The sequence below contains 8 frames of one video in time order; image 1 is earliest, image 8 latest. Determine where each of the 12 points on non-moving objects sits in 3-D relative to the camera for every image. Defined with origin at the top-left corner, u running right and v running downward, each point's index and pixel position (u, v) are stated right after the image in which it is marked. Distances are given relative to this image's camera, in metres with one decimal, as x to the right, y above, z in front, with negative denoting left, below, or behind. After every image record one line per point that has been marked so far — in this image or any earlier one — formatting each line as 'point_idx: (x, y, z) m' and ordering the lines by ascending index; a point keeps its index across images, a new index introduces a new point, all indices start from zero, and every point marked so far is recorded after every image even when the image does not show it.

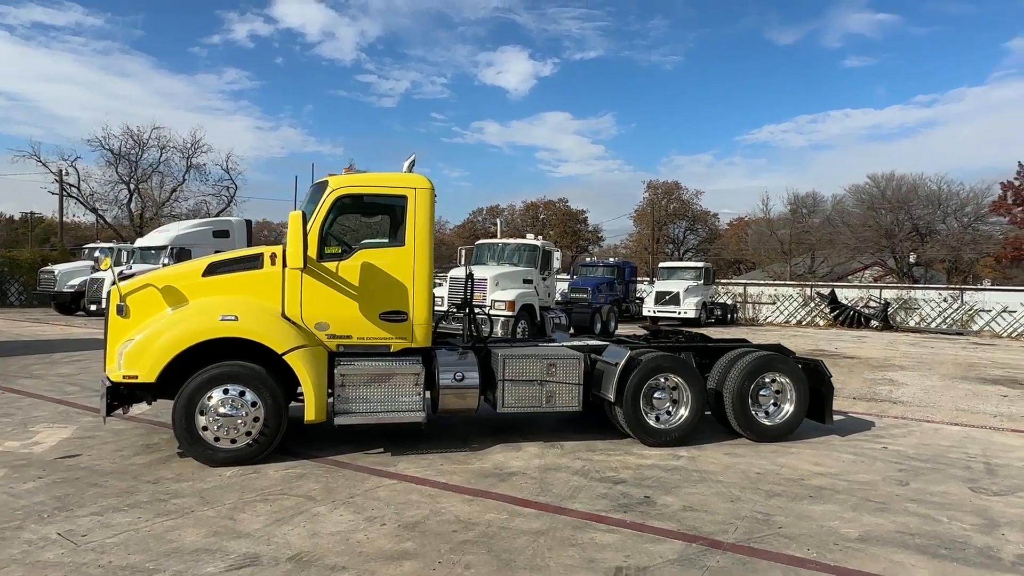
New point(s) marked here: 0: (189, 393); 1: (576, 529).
0: (-2.7, -0.9, +5.6) m
1: (+0.4, -1.6, +4.4) m
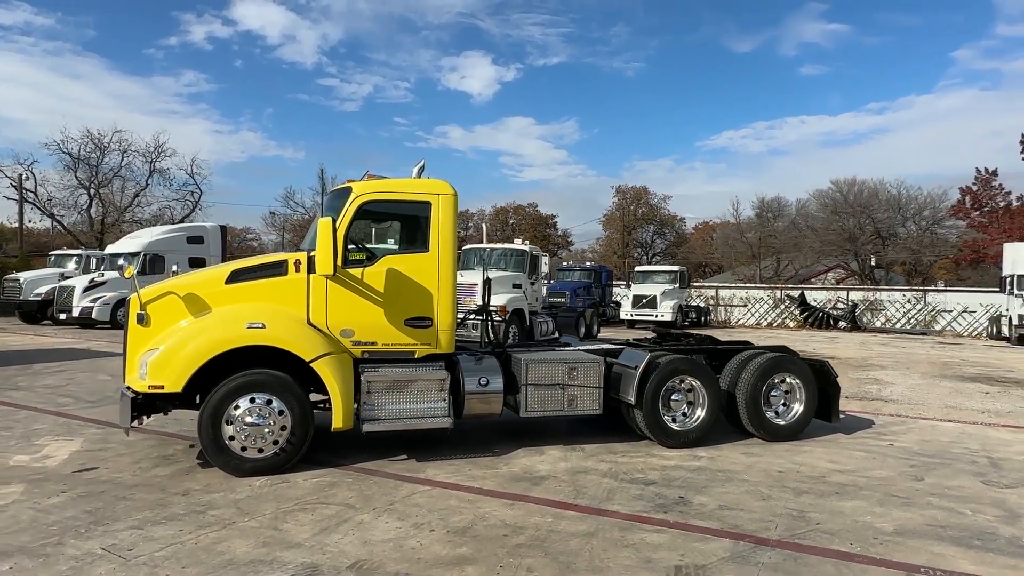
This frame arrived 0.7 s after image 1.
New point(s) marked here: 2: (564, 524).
0: (-2.4, -0.9, +5.5) m
1: (+0.7, -1.6, +4.5) m
2: (+0.4, -1.6, +4.6) m
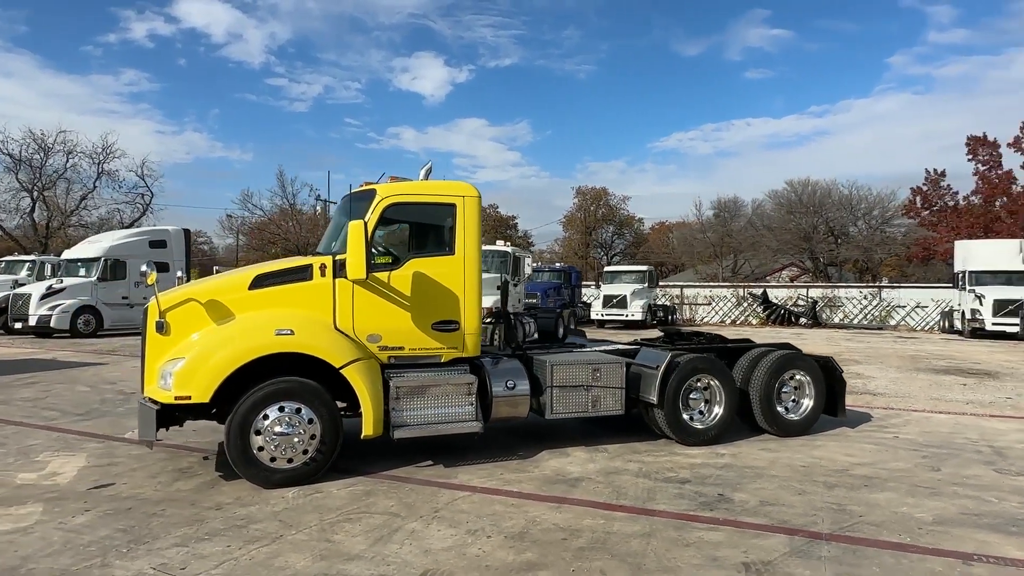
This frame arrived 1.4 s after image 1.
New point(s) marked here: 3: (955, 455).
0: (-2.1, -1.0, +5.4) m
1: (+1.1, -1.6, +4.5) m
2: (+0.7, -1.6, +4.6) m
3: (+4.3, -1.6, +6.6) m
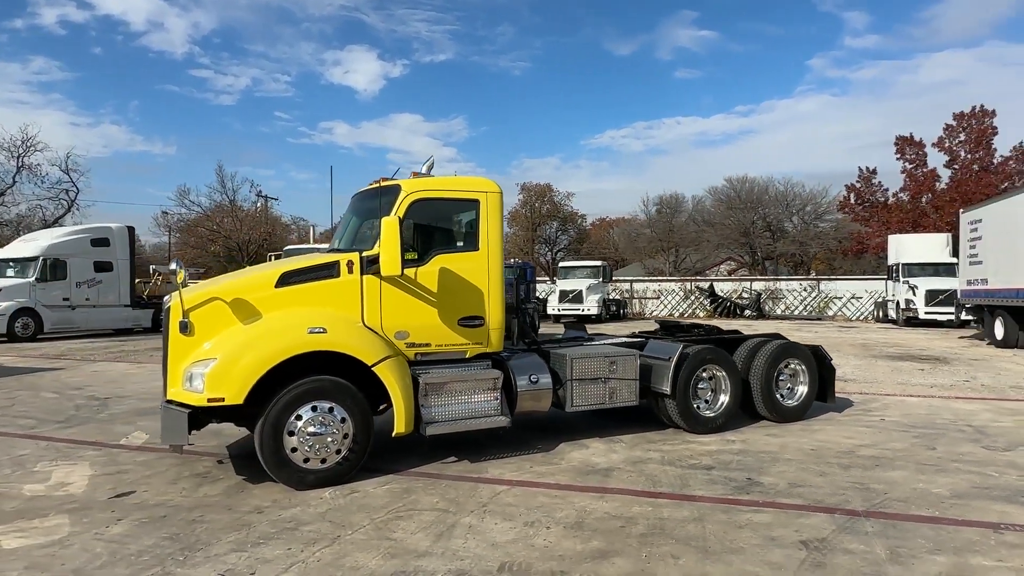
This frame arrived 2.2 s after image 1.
0: (-1.8, -0.9, +5.2) m
1: (+1.5, -1.6, +4.7) m
2: (+1.1, -1.6, +4.8) m
3: (+4.5, -1.5, +7.1) m
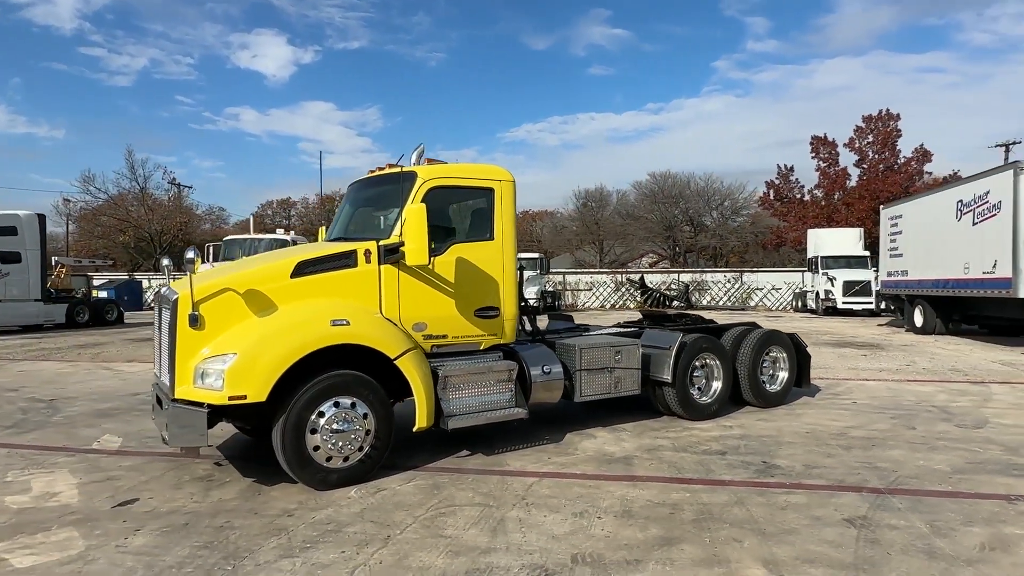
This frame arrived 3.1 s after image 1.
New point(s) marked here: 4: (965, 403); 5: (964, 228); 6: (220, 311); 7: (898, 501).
0: (-1.5, -0.9, +5.0) m
1: (+1.8, -1.5, +4.9) m
2: (+1.4, -1.5, +4.9) m
3: (+4.5, -1.4, +7.6) m
4: (+5.5, -1.4, +8.3) m
5: (+9.7, +1.3, +14.6) m
6: (-2.1, -0.2, +5.0) m
7: (+2.7, -1.5, +4.7) m
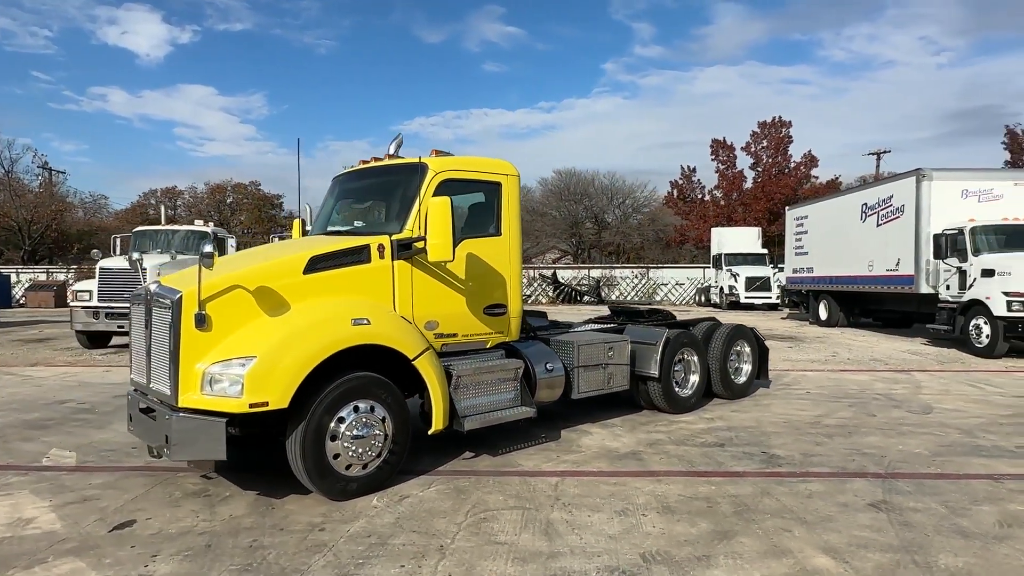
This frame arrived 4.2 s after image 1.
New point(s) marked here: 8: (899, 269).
0: (-1.3, -0.9, +4.6) m
1: (+2.0, -1.5, +5.0) m
2: (+1.6, -1.5, +5.0) m
3: (+4.2, -1.4, +8.2) m
4: (+5.1, -1.3, +9.0) m
5: (+8.3, +1.4, +15.9) m
6: (-1.9, -0.1, +4.6) m
7: (+2.9, -1.5, +5.1) m
8: (+8.3, +0.4, +14.6) m
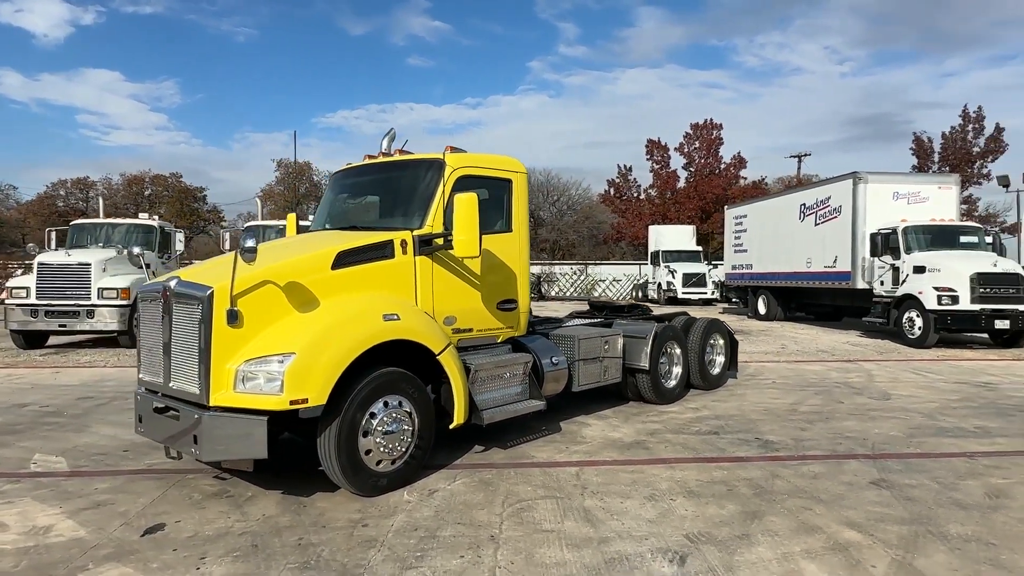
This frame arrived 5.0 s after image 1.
0: (-1.1, -0.8, +4.6) m
1: (+2.2, -1.4, +5.4) m
2: (+1.8, -1.4, +5.3) m
3: (+4.1, -1.3, +8.7) m
4: (+4.9, -1.3, +9.6) m
5: (+7.3, +1.5, +16.9) m
6: (-1.7, -0.1, +4.5) m
7: (+3.1, -1.4, +5.5) m
8: (+7.4, +0.5, +15.5) m
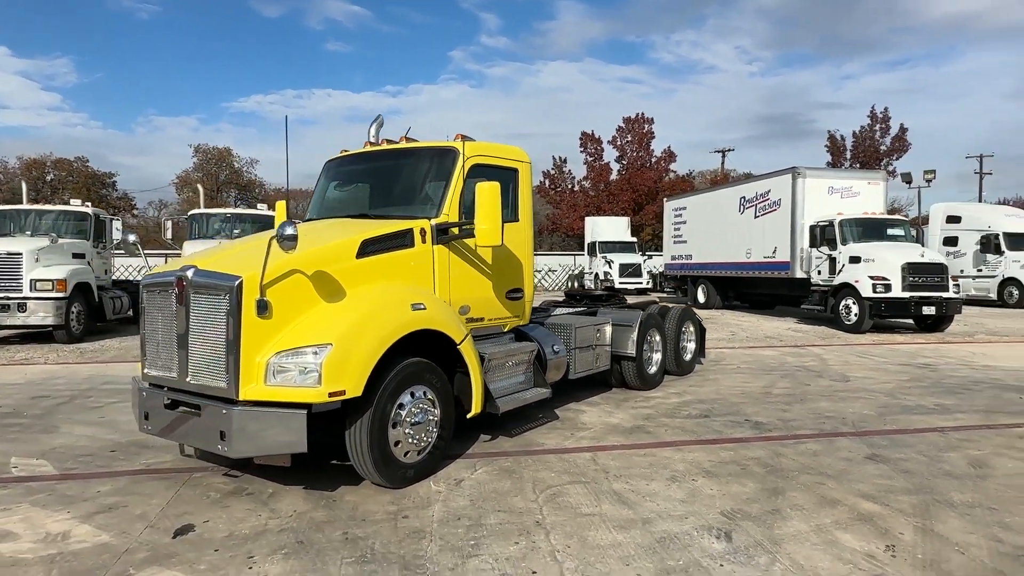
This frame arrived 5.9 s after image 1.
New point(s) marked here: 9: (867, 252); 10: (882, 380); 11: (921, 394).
0: (-0.8, -0.8, +4.5) m
1: (+2.3, -1.3, +5.7) m
2: (+1.9, -1.3, +5.5) m
3: (+3.8, -1.2, +9.2) m
4: (+4.5, -1.1, +10.2) m
5: (+6.1, +1.8, +17.6) m
6: (-1.4, -0.1, +4.3) m
7: (+3.2, -1.3, +5.9) m
8: (+6.3, +0.8, +16.3) m
9: (+7.2, +0.7, +13.8) m
10: (+4.8, -1.2, +8.8) m
11: (+4.7, -1.2, +7.9) m
